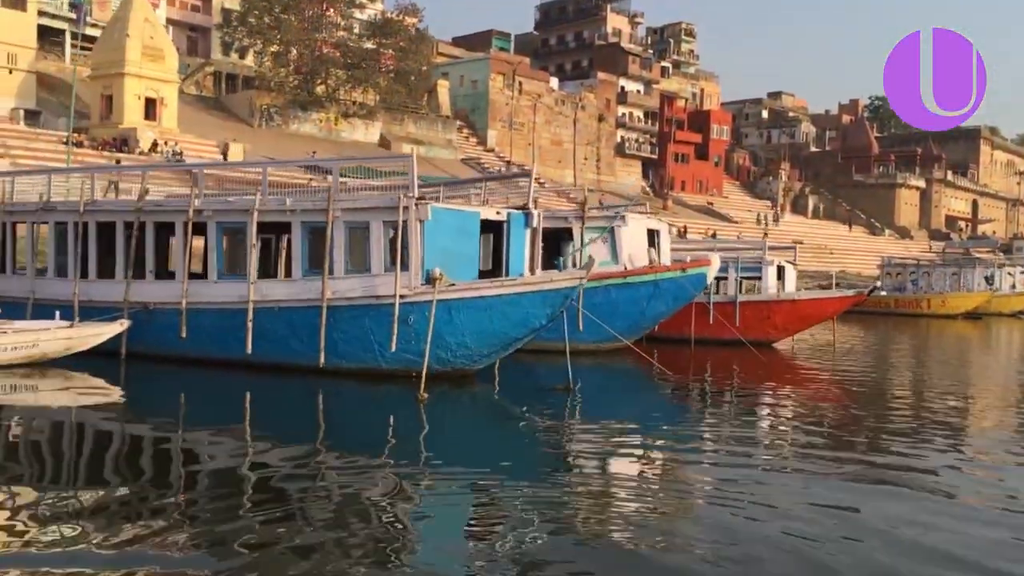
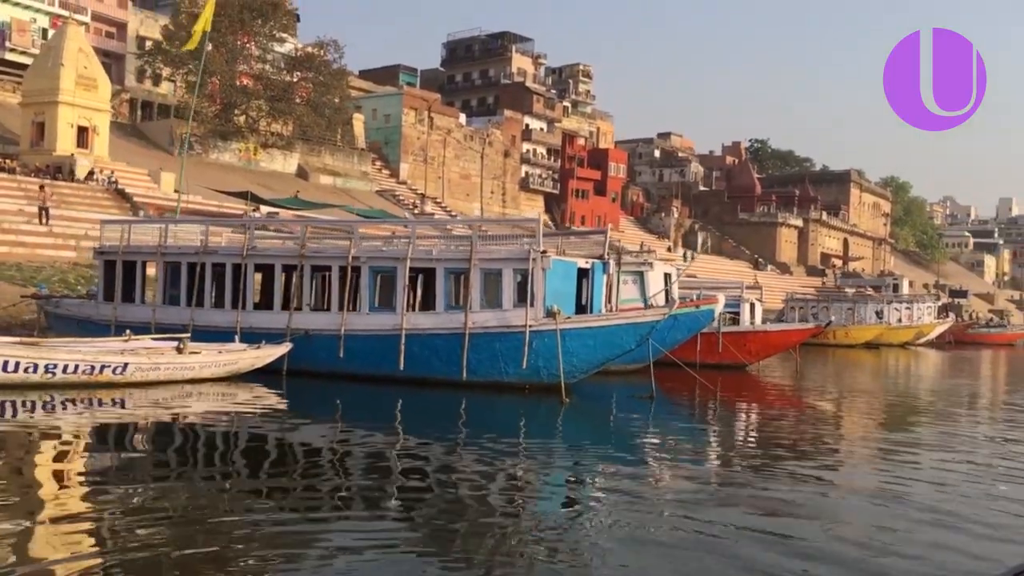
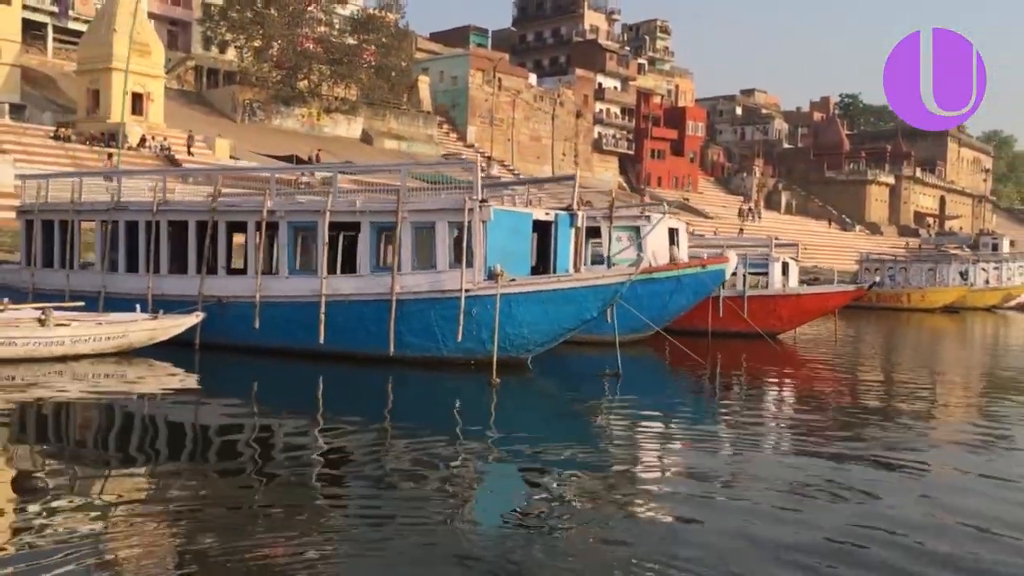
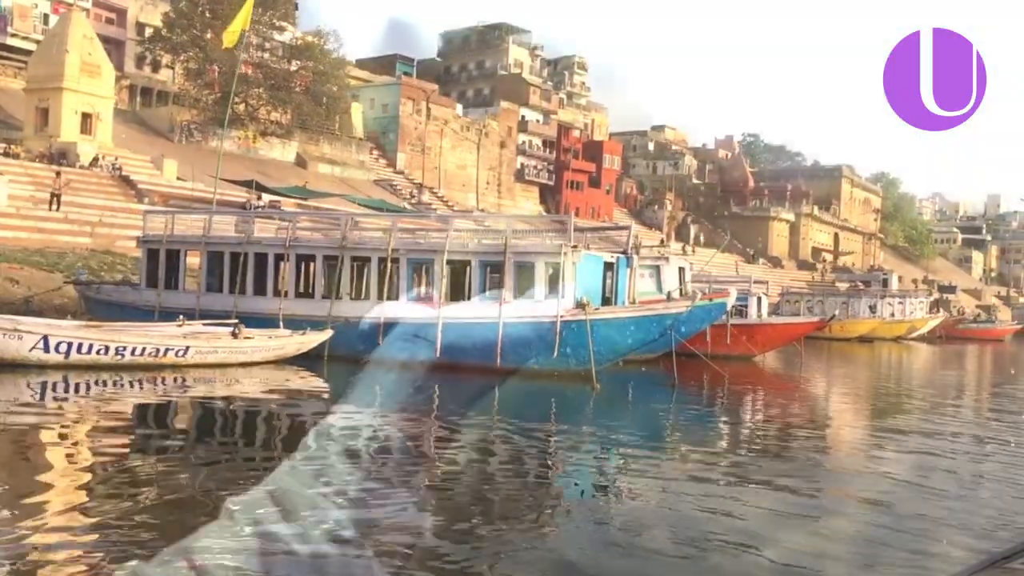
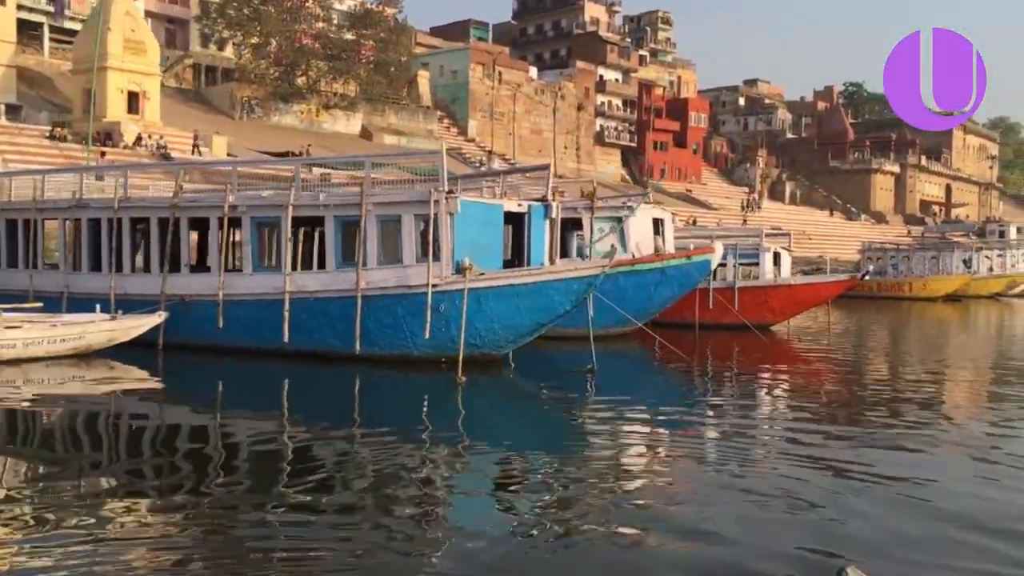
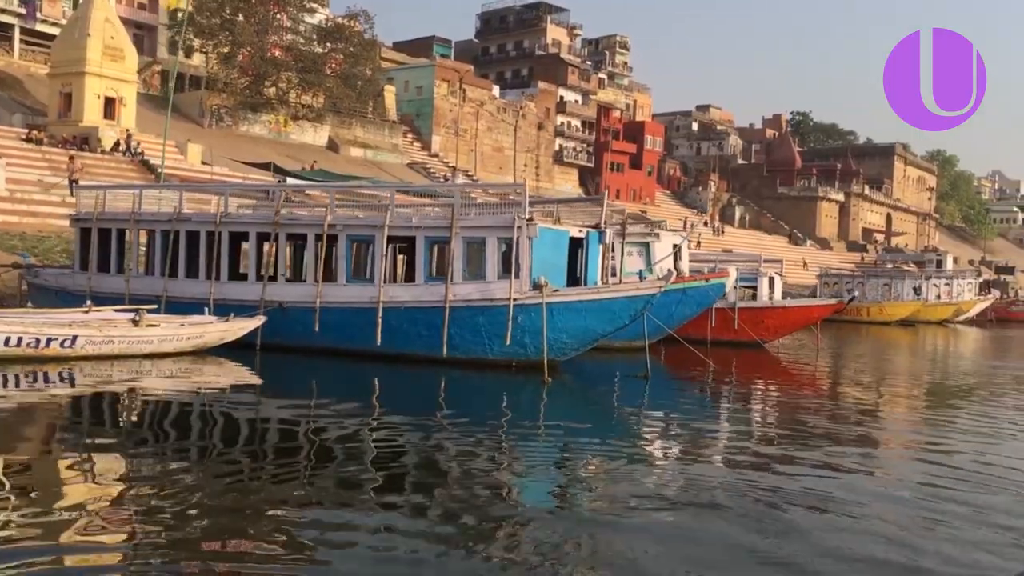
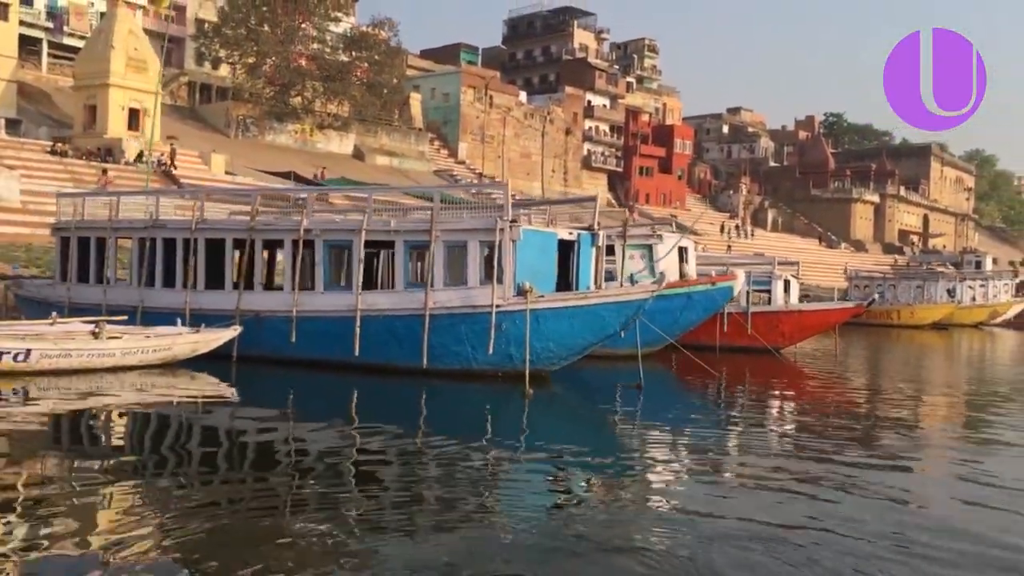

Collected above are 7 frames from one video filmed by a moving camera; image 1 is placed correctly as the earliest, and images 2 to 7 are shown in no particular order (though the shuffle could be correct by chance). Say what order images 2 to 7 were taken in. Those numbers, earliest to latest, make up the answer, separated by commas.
5, 3, 7, 6, 2, 4
